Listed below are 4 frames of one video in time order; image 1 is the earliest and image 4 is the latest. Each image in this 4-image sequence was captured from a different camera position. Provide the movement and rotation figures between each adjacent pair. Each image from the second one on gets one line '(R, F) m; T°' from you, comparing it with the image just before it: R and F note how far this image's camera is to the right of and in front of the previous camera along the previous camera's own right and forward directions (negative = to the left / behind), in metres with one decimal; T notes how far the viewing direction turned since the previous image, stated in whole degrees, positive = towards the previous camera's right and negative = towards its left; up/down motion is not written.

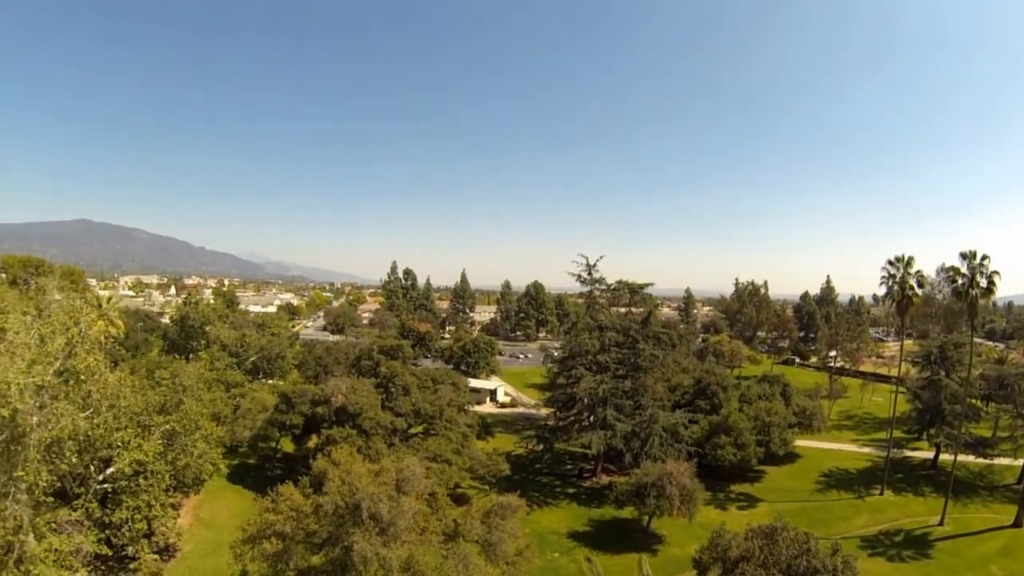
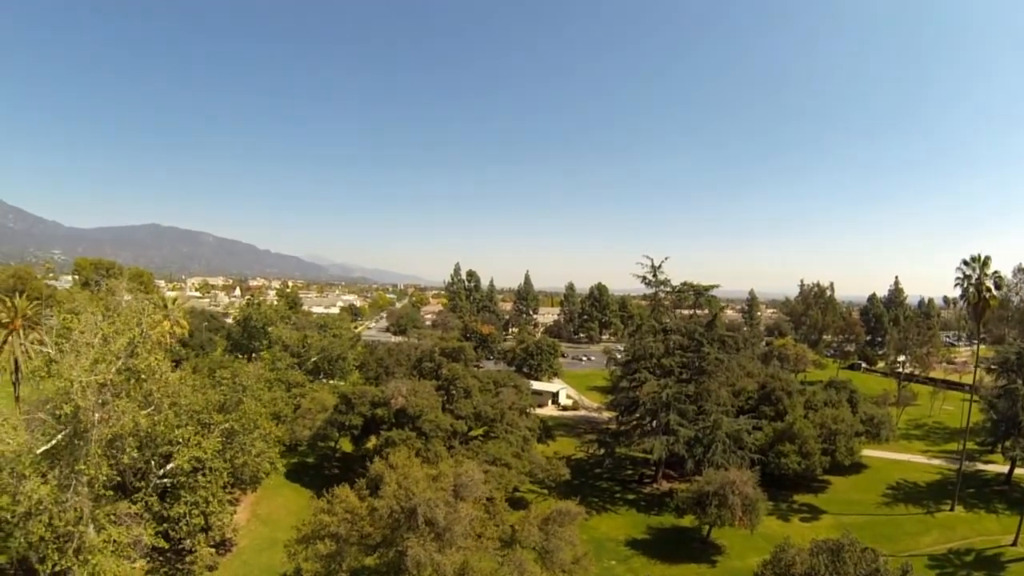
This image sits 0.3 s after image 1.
(-0.4, +0.3) m; -5°
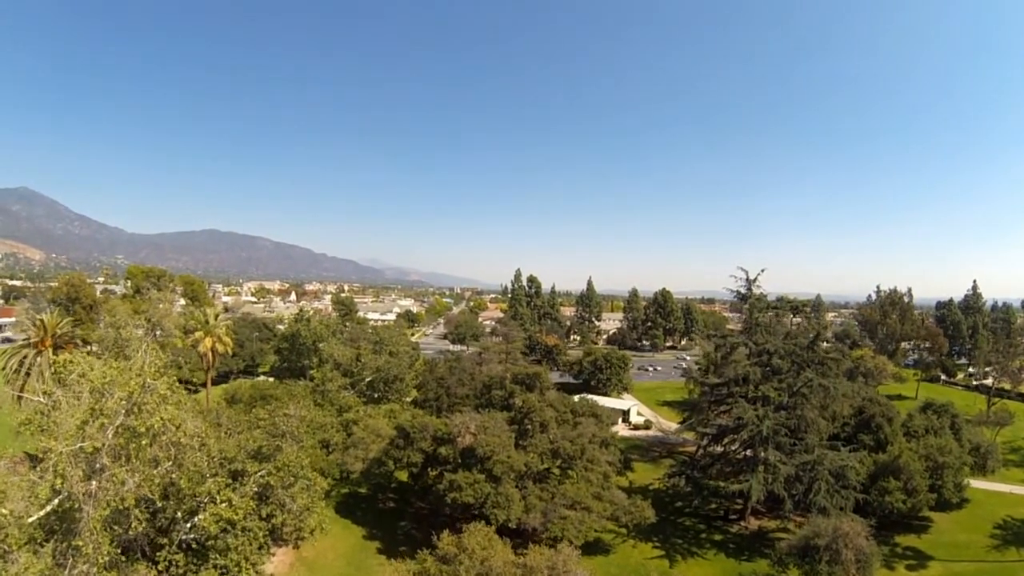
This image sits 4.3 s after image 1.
(-0.8, +1.6) m; -5°
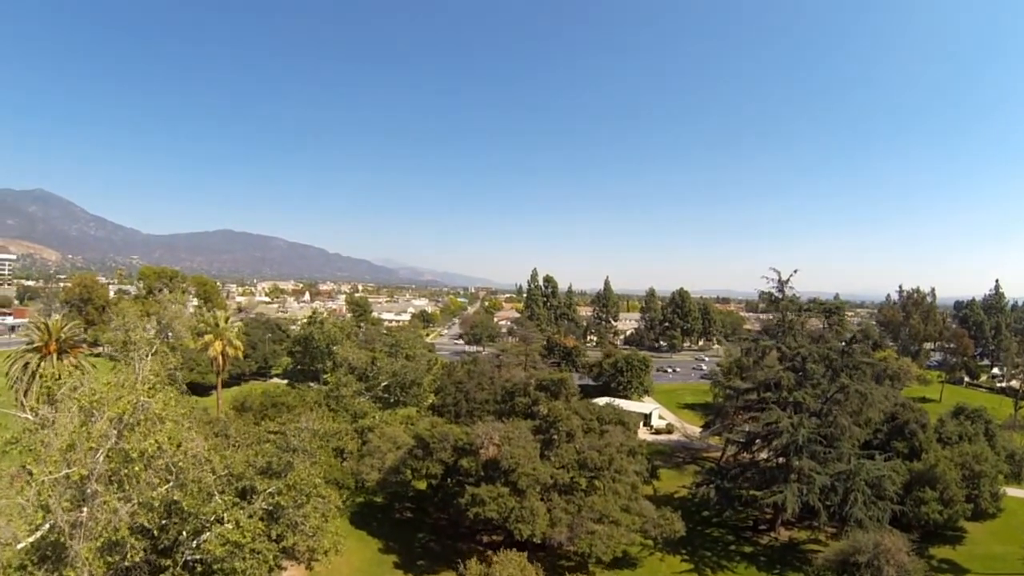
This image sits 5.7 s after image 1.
(-0.2, +0.5) m; -1°
